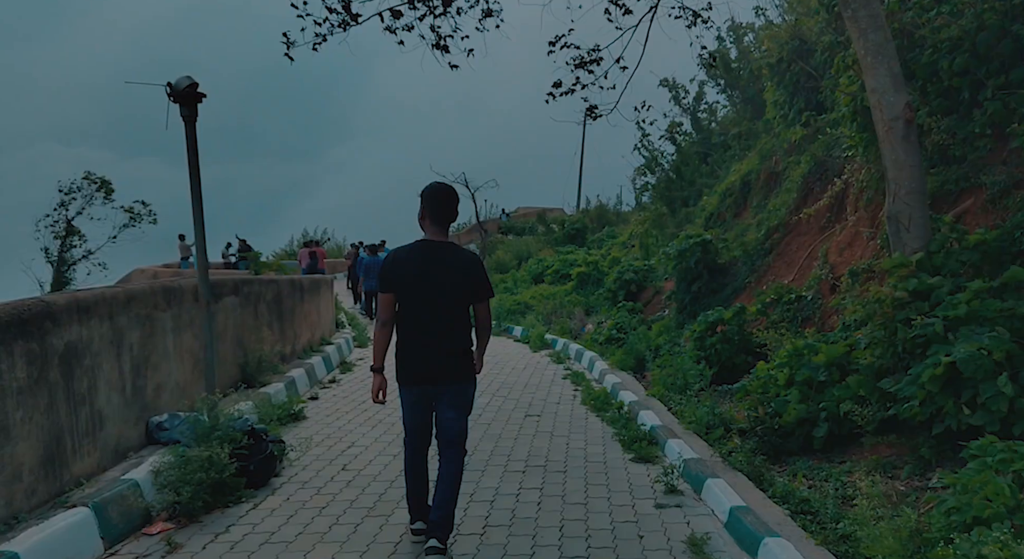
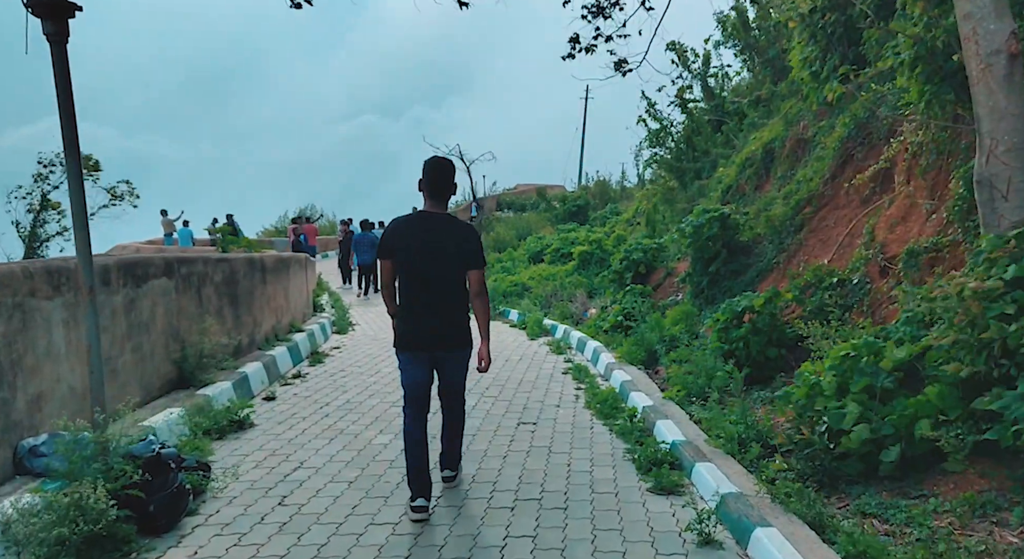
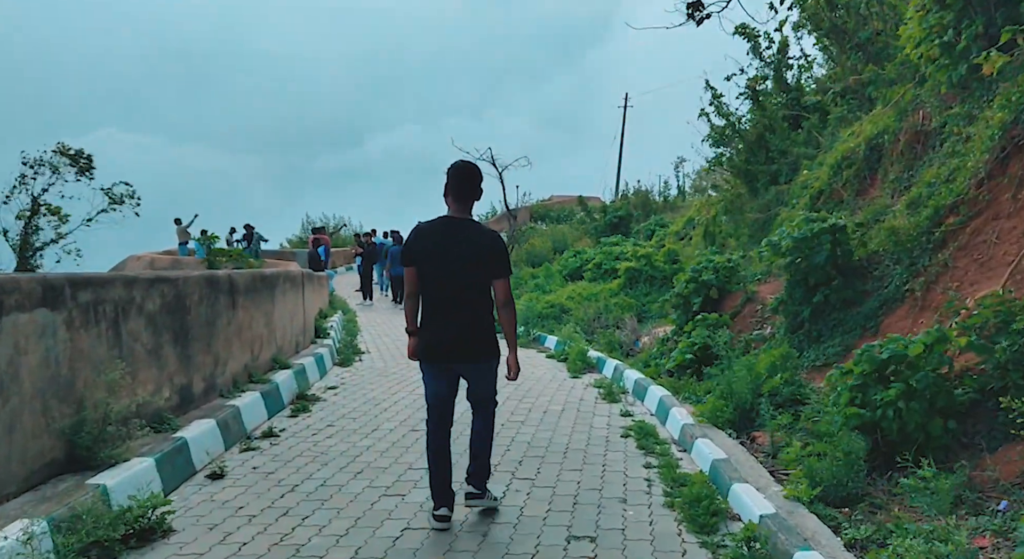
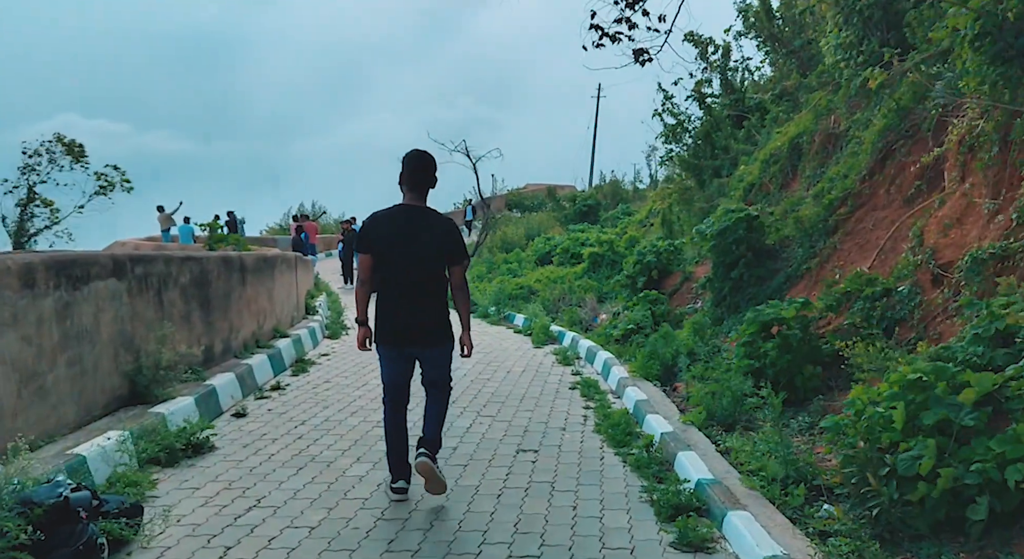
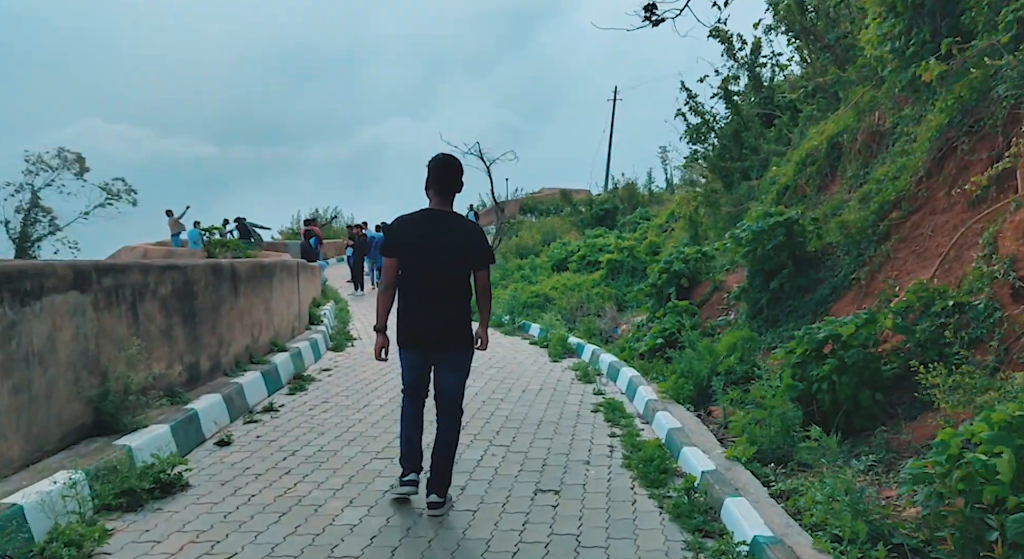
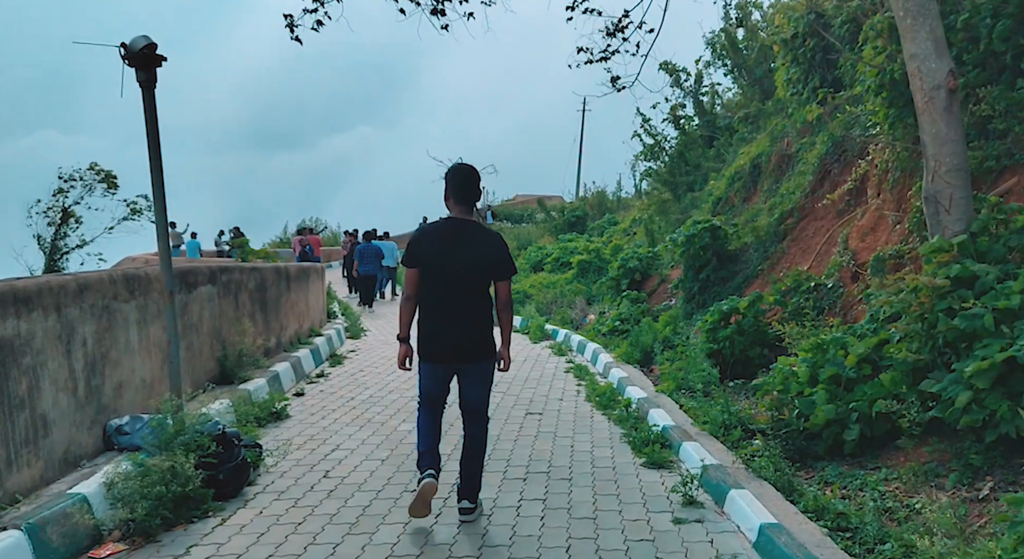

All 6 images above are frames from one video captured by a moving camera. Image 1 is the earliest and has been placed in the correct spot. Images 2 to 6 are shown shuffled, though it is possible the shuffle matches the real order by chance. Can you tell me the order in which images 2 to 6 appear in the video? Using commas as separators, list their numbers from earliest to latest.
6, 2, 4, 5, 3
